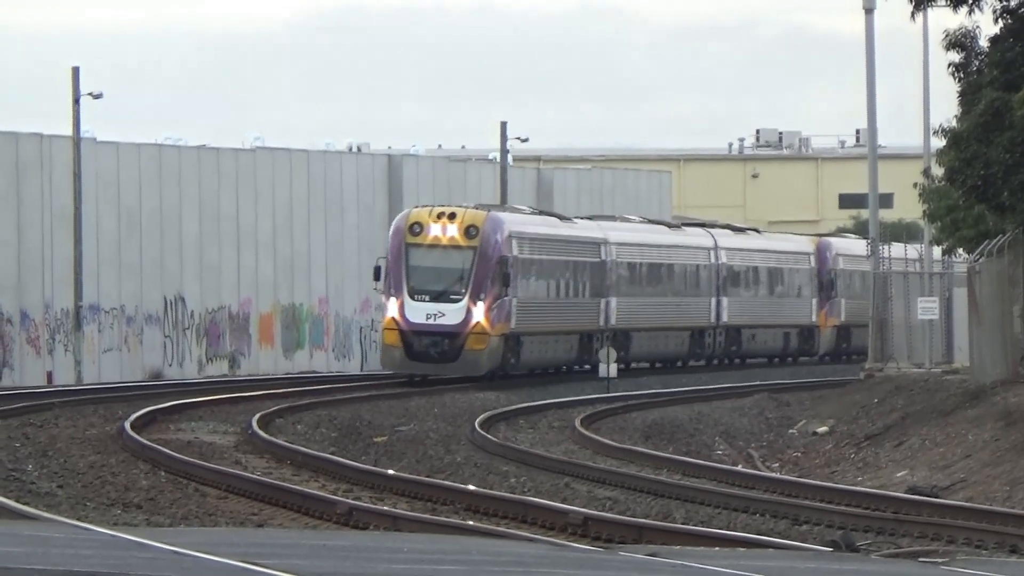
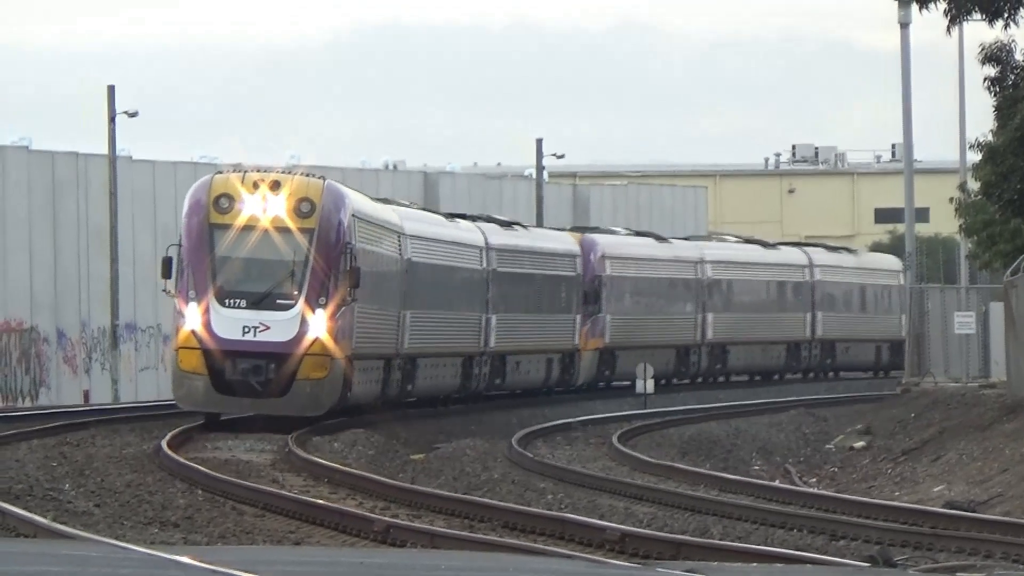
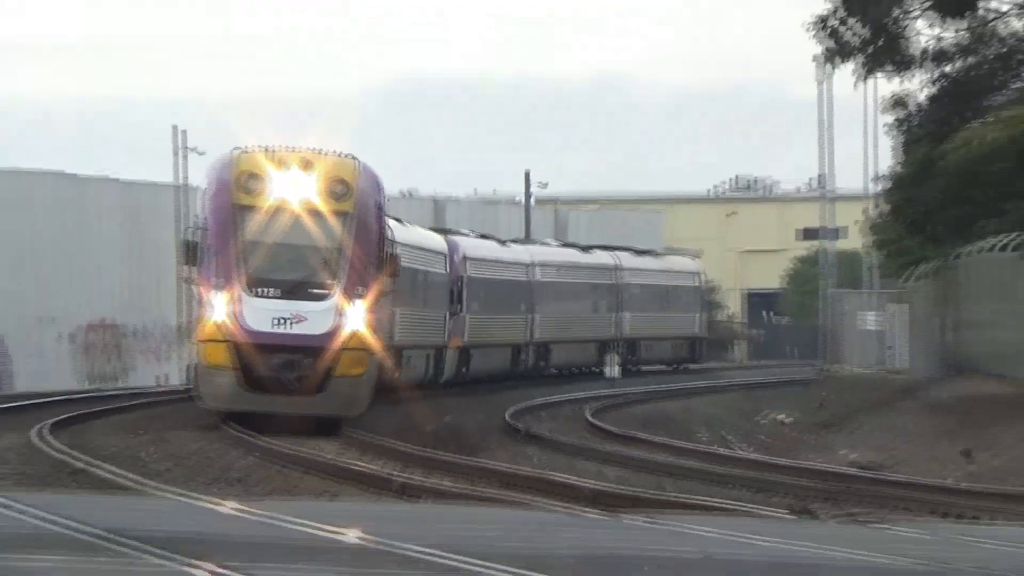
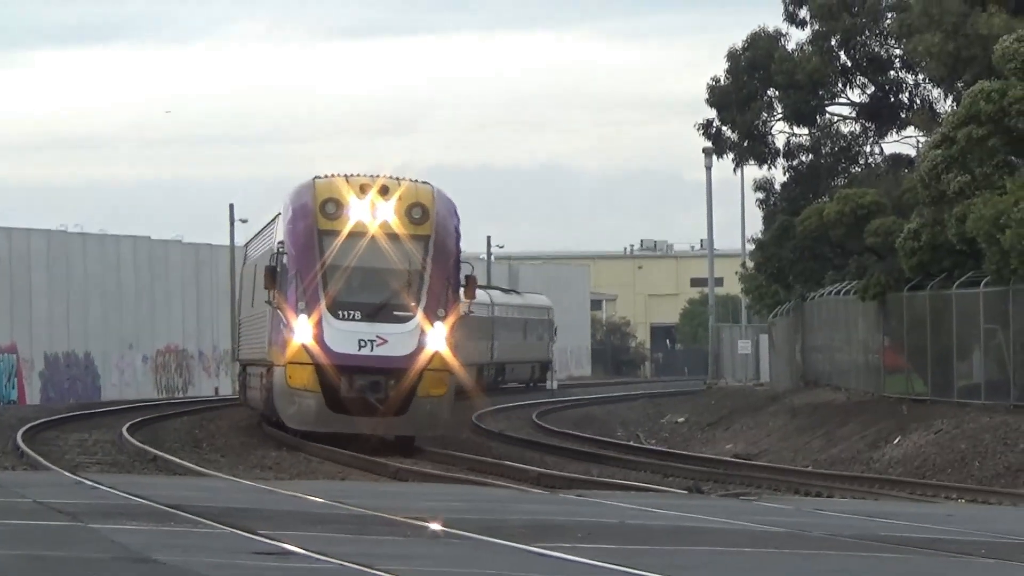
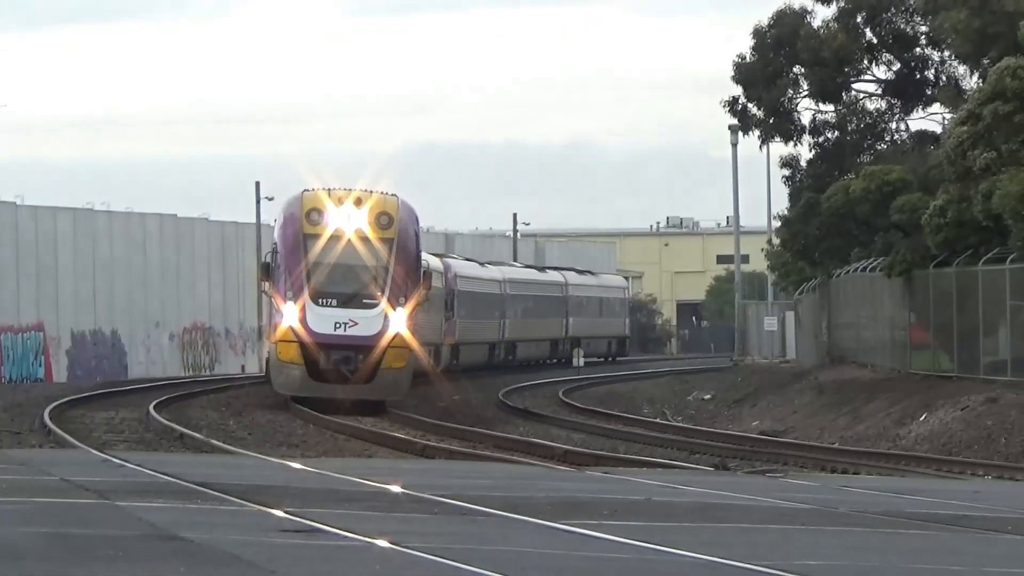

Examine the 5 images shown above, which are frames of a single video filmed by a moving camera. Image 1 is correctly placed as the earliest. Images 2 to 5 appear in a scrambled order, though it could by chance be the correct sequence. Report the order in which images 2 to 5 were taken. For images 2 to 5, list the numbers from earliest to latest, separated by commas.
2, 3, 5, 4
